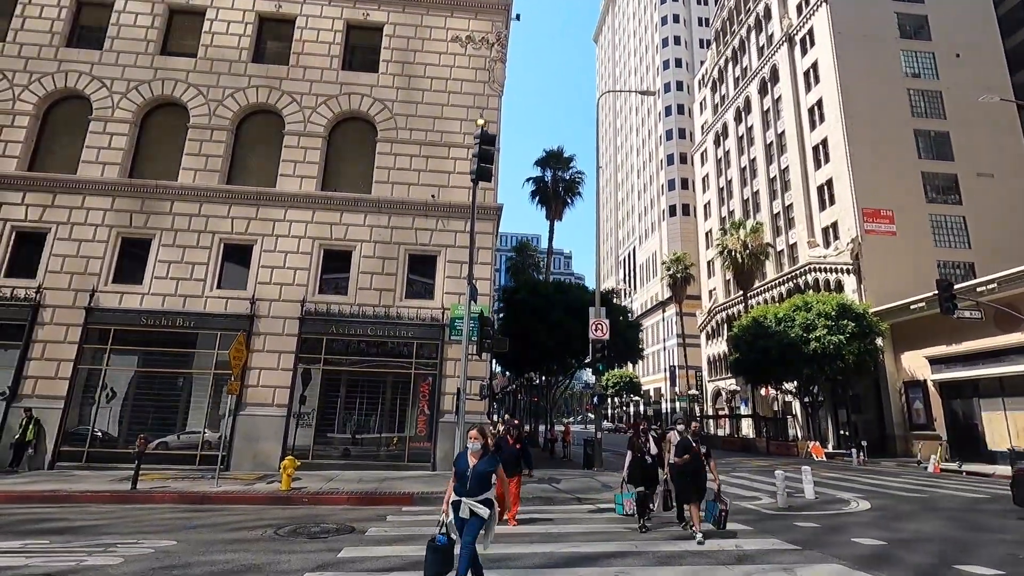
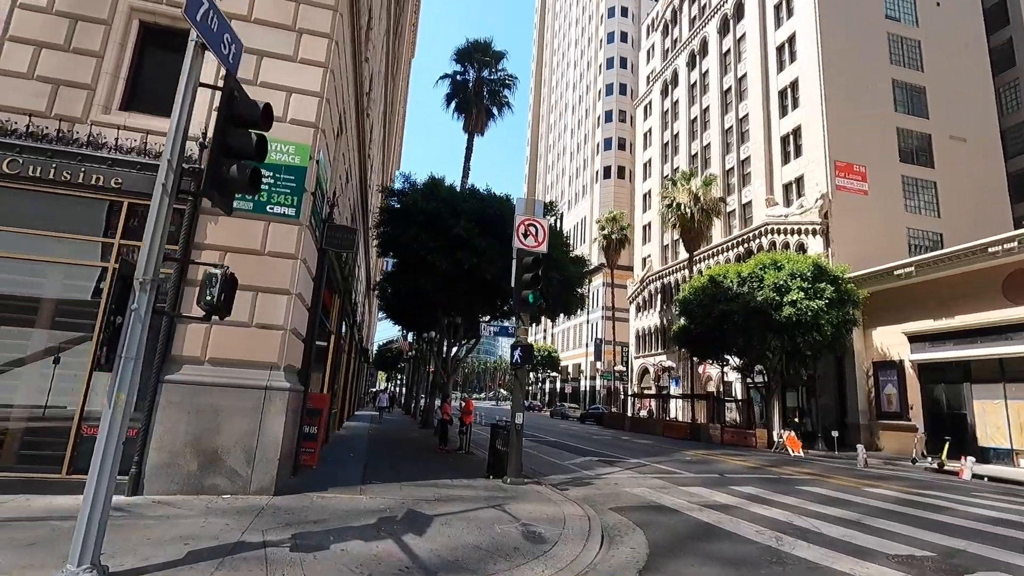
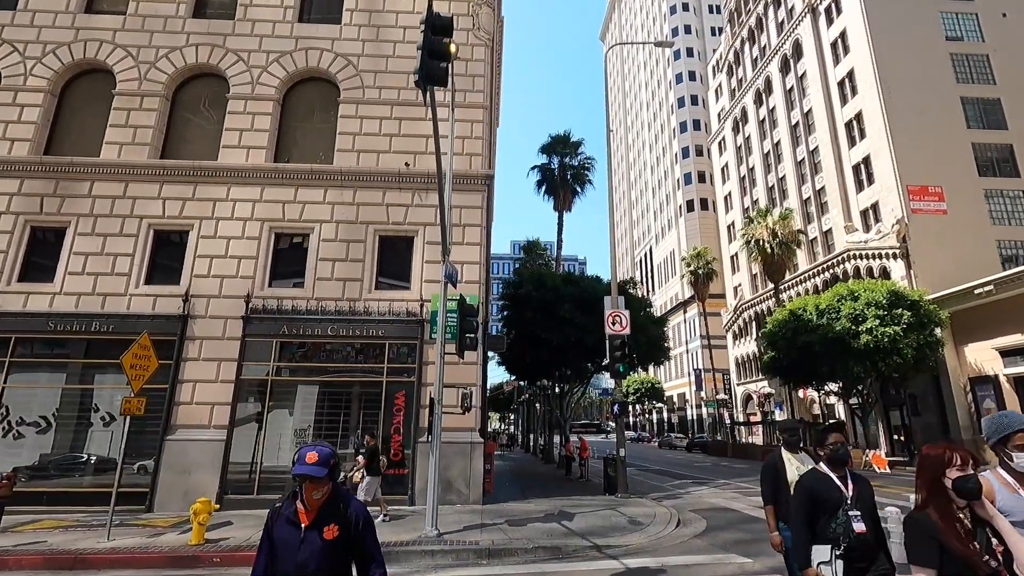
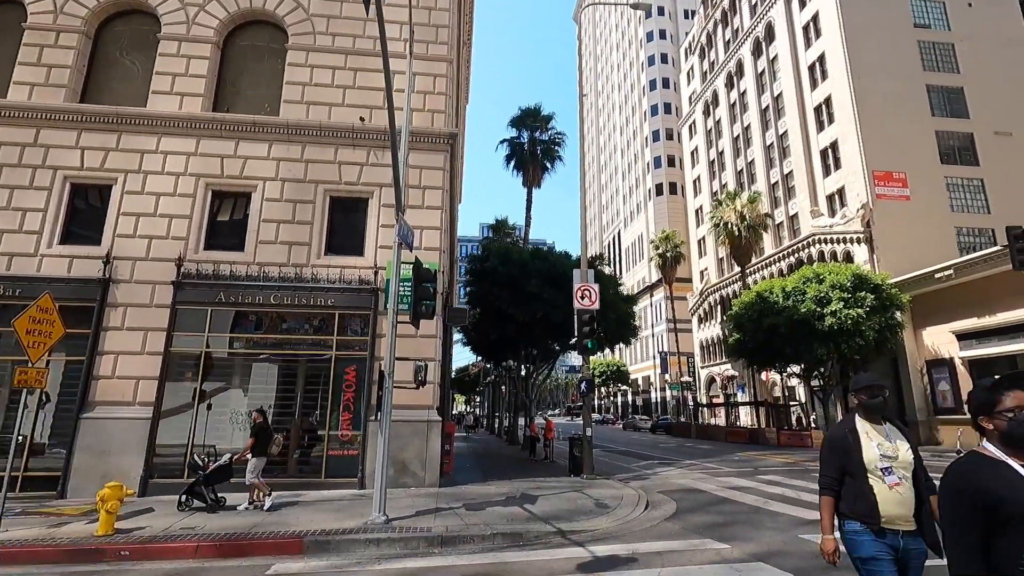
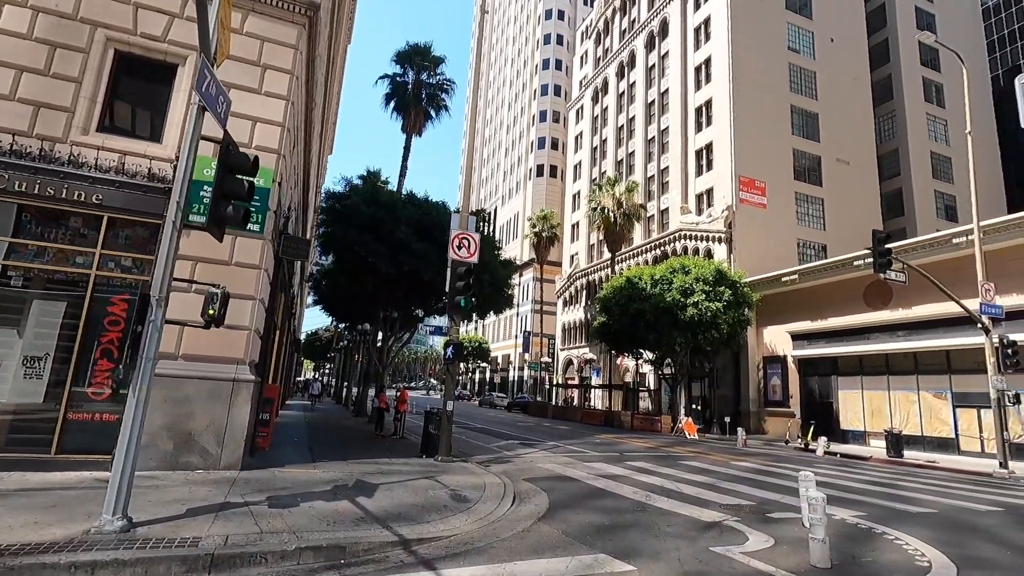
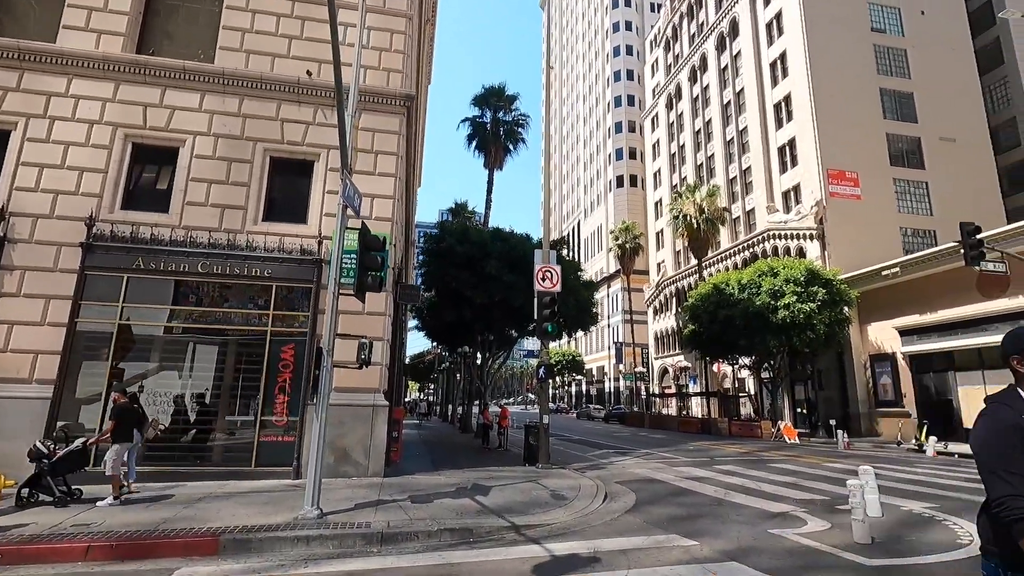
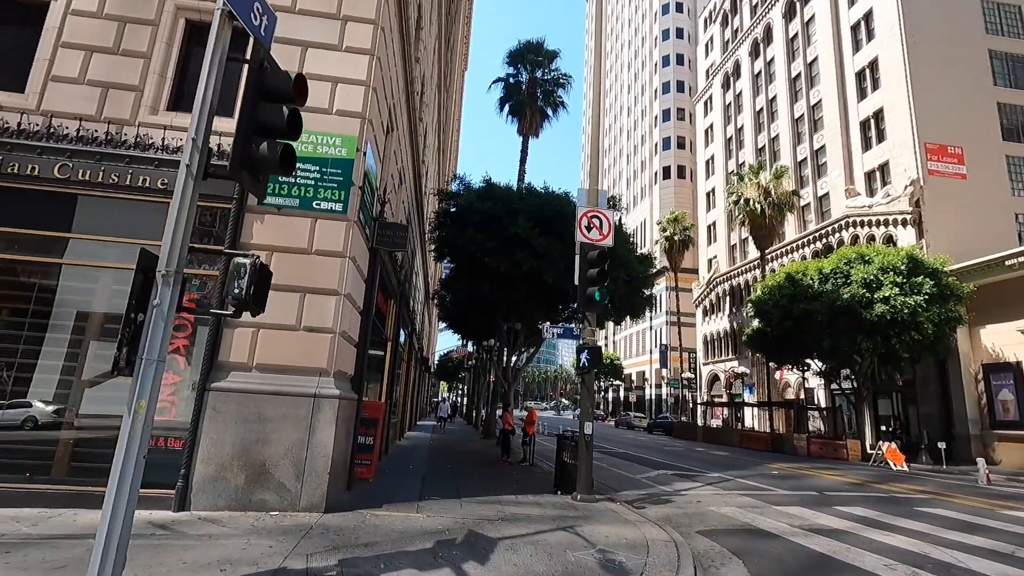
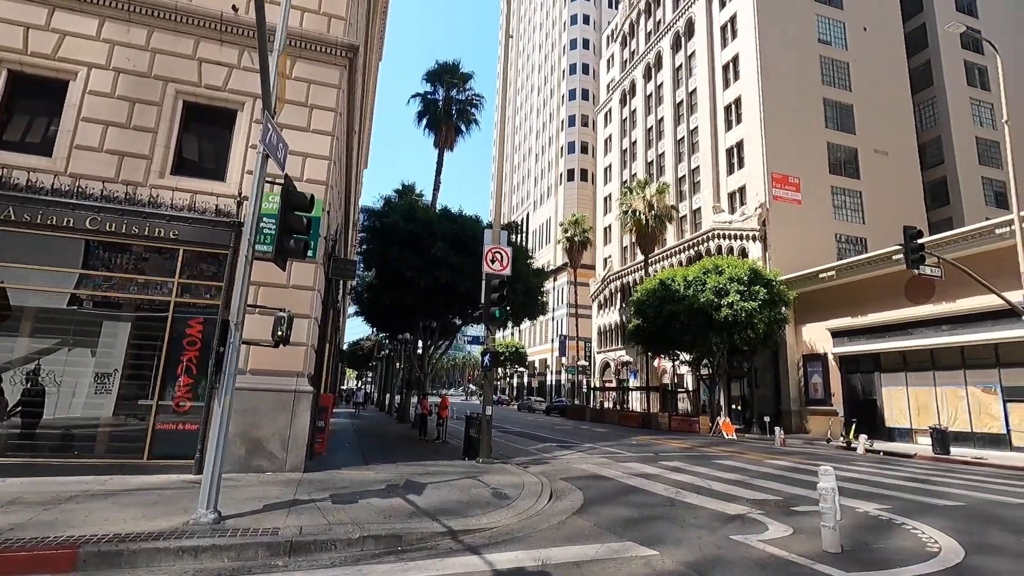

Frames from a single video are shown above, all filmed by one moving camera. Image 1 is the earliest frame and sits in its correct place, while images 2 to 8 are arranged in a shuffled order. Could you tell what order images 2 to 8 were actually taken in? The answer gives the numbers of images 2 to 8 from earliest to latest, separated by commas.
3, 4, 6, 8, 5, 2, 7
